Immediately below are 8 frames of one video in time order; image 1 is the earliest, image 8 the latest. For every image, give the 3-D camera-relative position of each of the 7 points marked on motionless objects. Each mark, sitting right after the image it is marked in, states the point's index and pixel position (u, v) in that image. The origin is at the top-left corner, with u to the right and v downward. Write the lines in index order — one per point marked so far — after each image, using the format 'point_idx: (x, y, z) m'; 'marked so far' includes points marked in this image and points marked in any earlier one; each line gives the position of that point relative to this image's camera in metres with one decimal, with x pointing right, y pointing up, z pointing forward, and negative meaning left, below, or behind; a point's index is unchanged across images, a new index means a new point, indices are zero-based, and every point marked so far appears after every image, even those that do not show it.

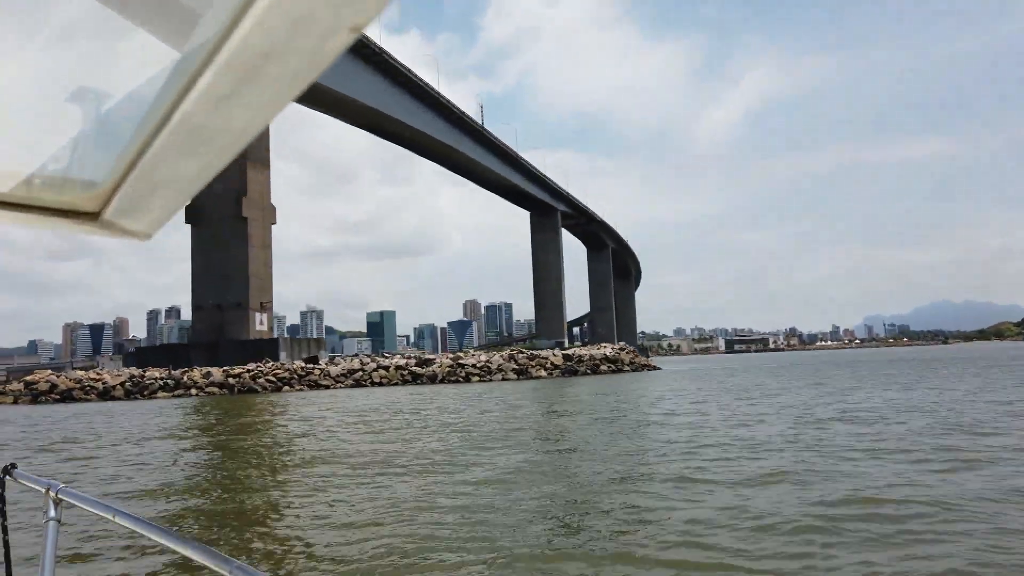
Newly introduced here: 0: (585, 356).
0: (+2.0, -1.8, +18.6) m
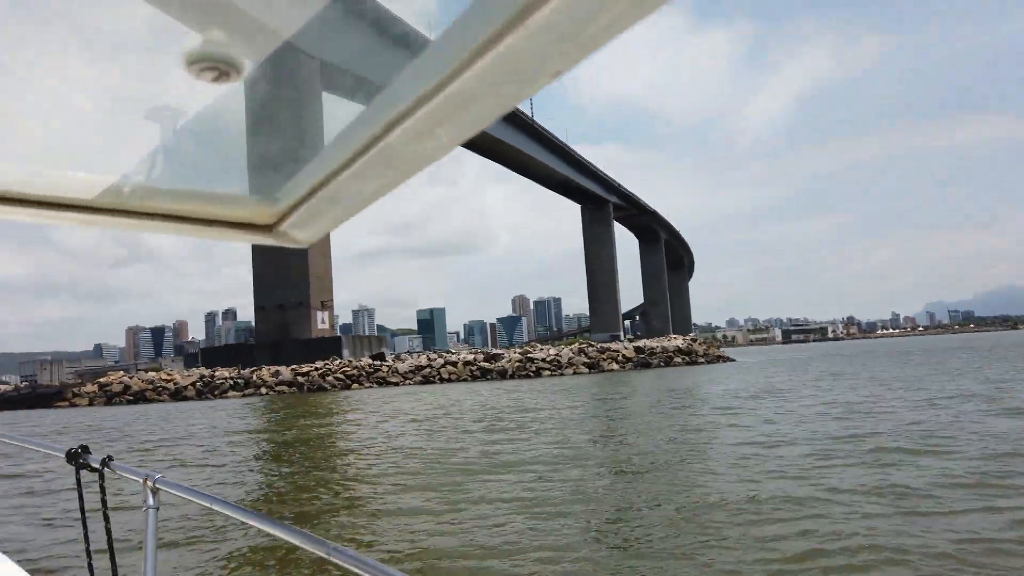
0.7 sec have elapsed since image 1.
0: (+3.7, -1.5, +18.0) m
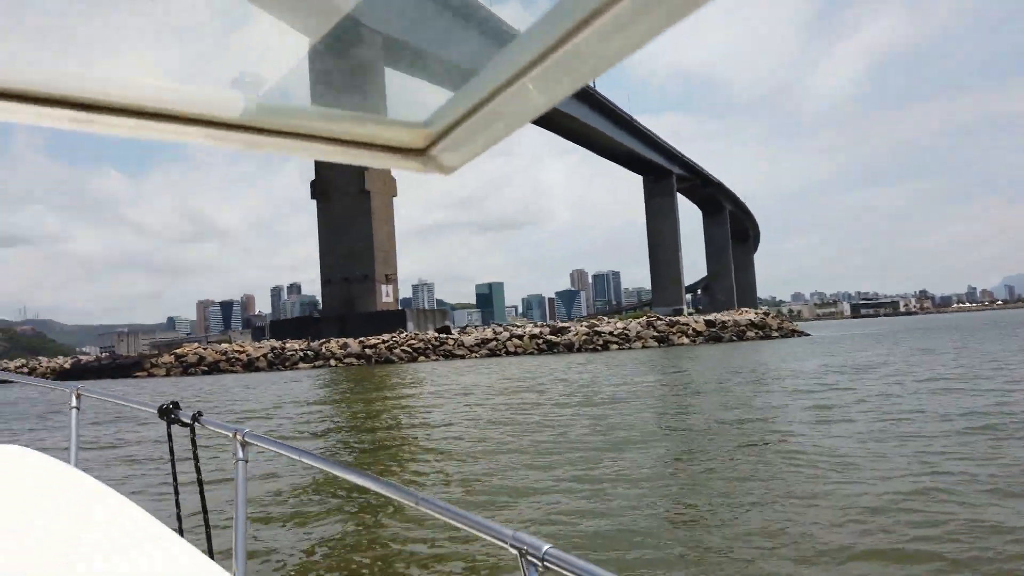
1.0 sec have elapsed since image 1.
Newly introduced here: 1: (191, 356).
0: (+5.3, -0.8, +17.4) m
1: (-8.9, -1.9, +19.8) m
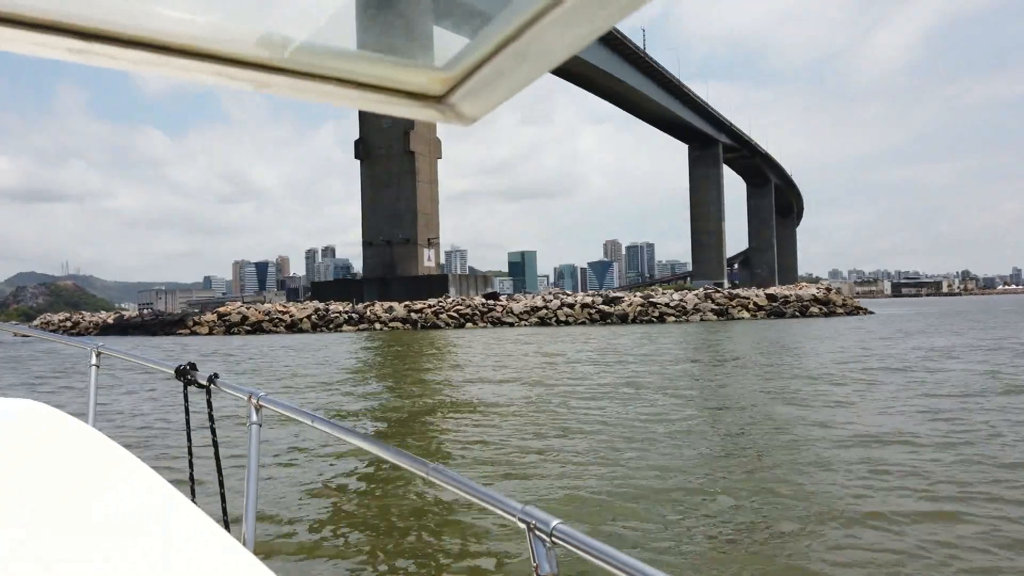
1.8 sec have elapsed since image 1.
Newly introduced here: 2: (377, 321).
0: (+6.5, -0.2, +16.6) m
1: (-7.6, -0.7, +19.6) m
2: (-3.3, -0.8, +17.7) m
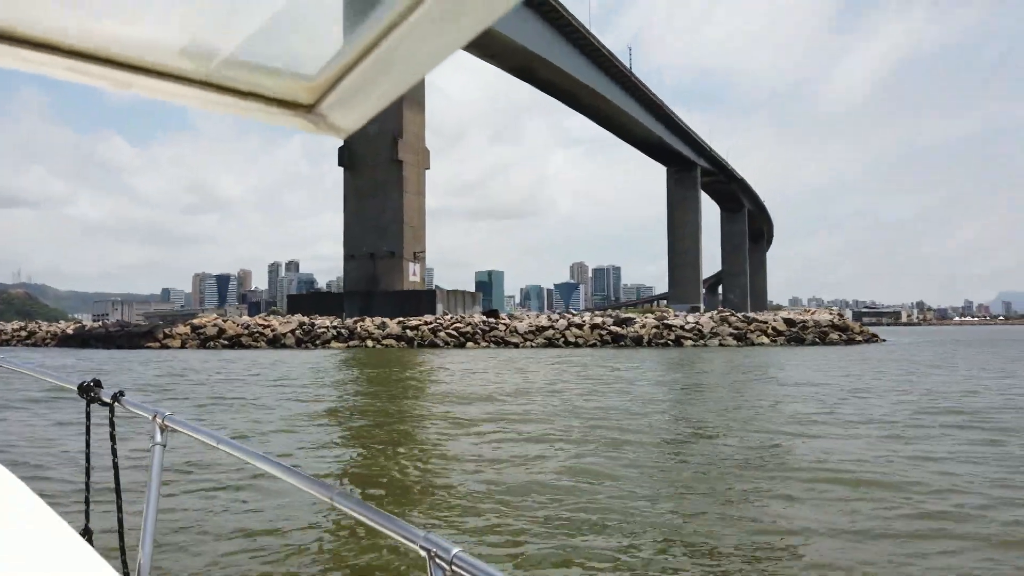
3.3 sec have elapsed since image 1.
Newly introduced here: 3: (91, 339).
0: (+6.6, -0.7, +16.0) m
1: (-7.6, -1.0, +18.1) m
2: (-3.3, -1.1, +16.5) m
3: (-11.4, -1.4, +19.4) m
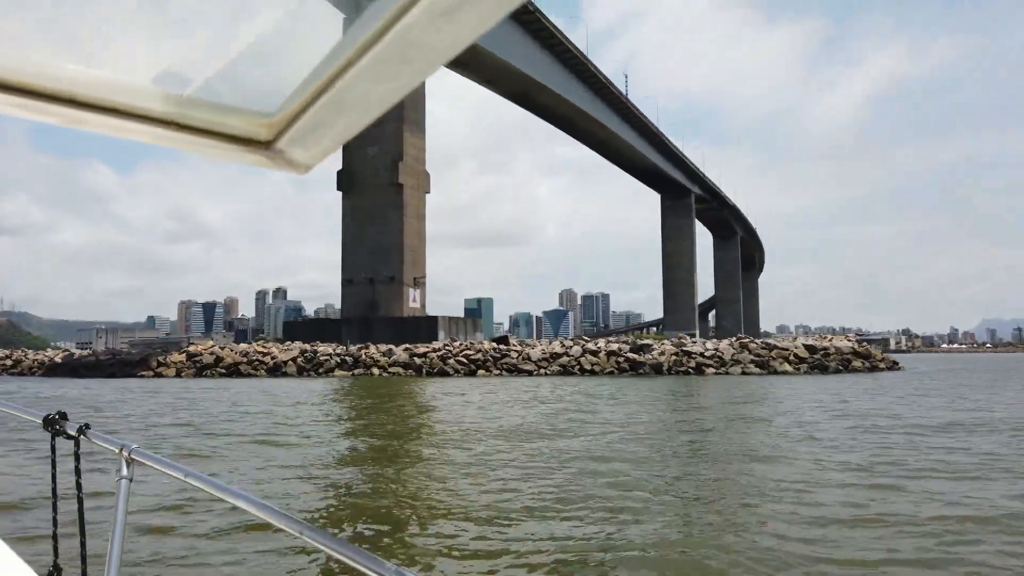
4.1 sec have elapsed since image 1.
0: (+6.9, -1.3, +15.6) m
1: (-7.4, -1.6, +17.3) m
2: (-3.0, -1.7, +15.8) m
3: (-11.2, -2.0, +18.6) m
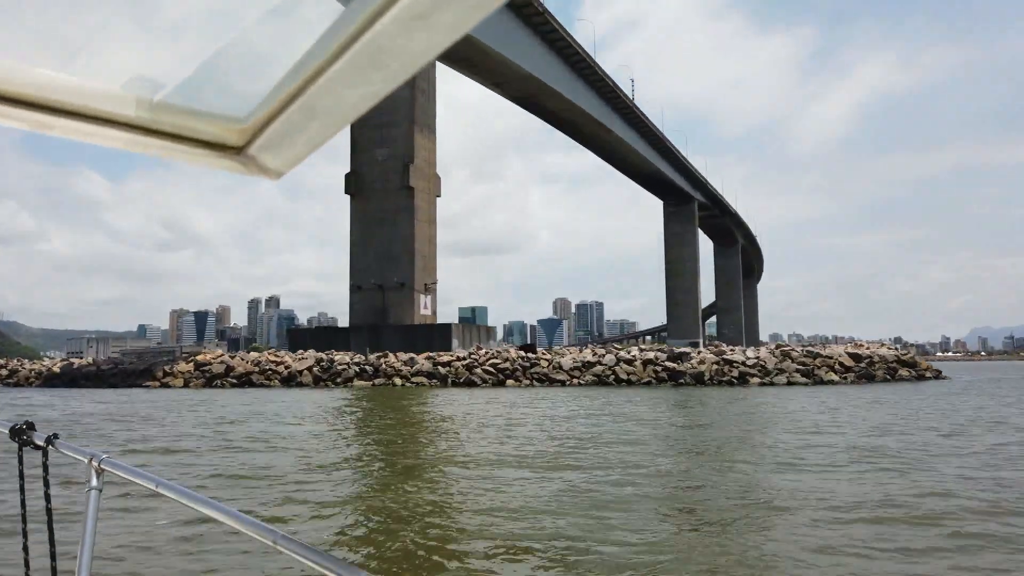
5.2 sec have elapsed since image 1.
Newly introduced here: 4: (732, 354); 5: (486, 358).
0: (+7.5, -1.4, +14.9) m
1: (-6.8, -1.8, +16.5) m
2: (-2.4, -1.8, +15.0) m
3: (-10.6, -2.2, +17.6) m
4: (+4.4, -1.3, +14.6) m
5: (-0.6, -1.5, +15.3) m
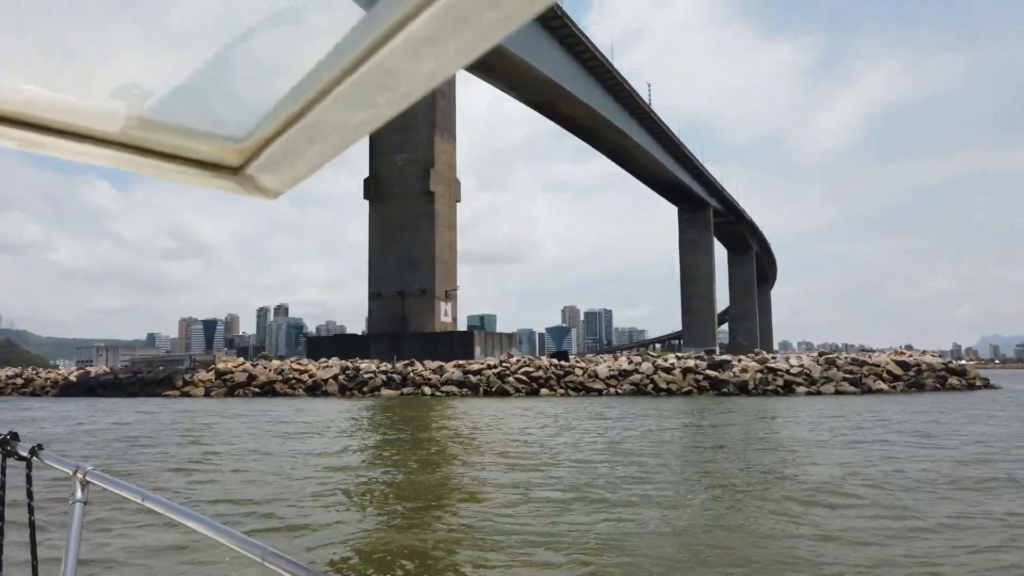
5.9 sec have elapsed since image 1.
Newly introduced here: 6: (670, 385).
0: (+8.1, -1.5, +14.4) m
1: (-6.2, -1.9, +16.0) m
2: (-1.8, -1.9, +14.5) m
3: (-9.9, -2.3, +17.2) m
4: (+5.1, -1.4, +14.1) m
5: (+0.1, -1.6, +14.8) m
6: (+3.0, -1.8, +13.6) m
